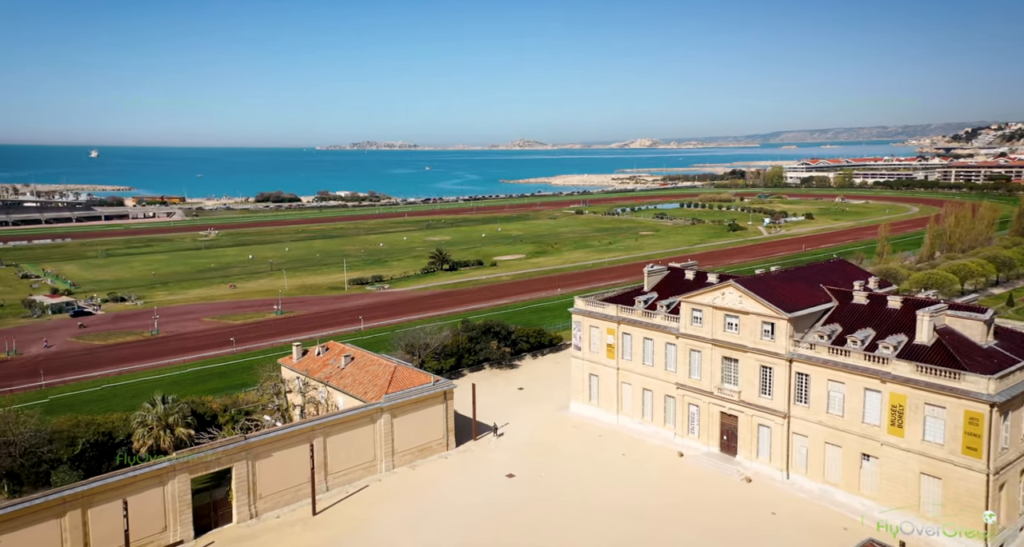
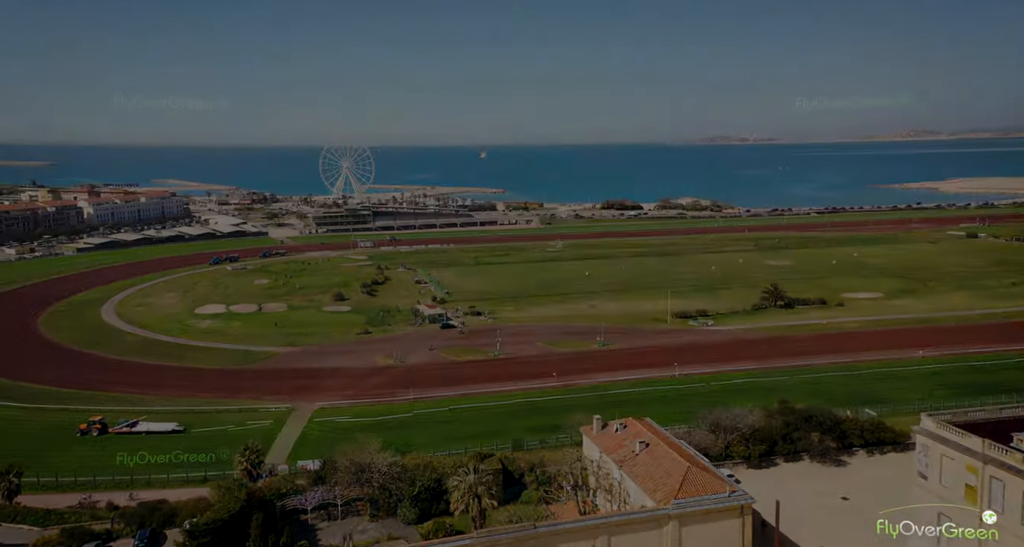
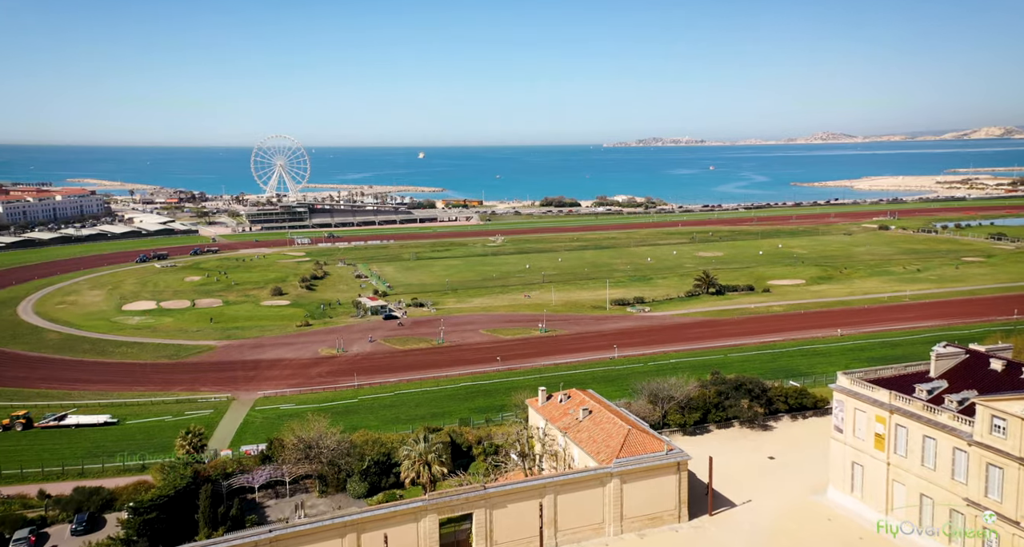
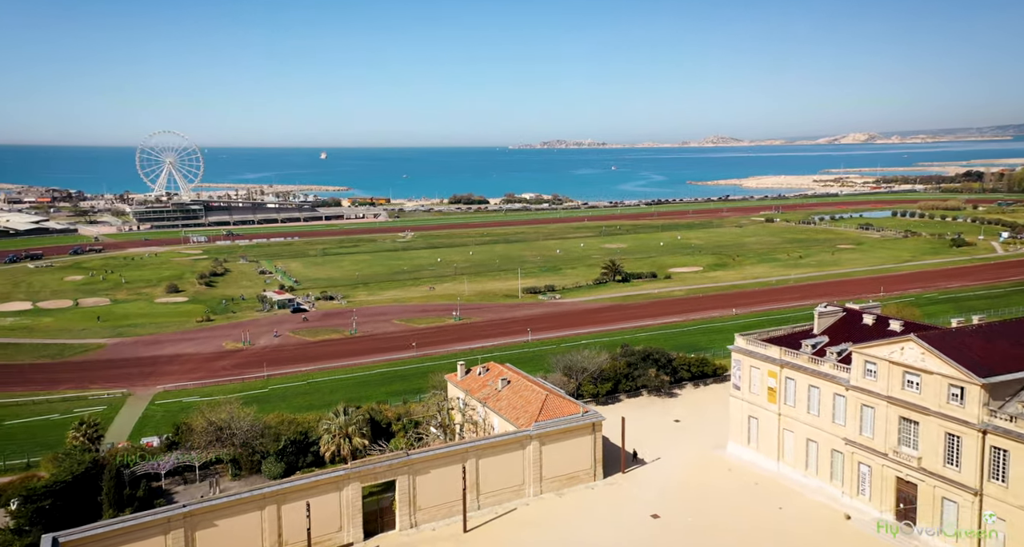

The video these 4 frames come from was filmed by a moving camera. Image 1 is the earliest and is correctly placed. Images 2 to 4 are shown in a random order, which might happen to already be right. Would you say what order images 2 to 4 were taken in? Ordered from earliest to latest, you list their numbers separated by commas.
4, 3, 2
